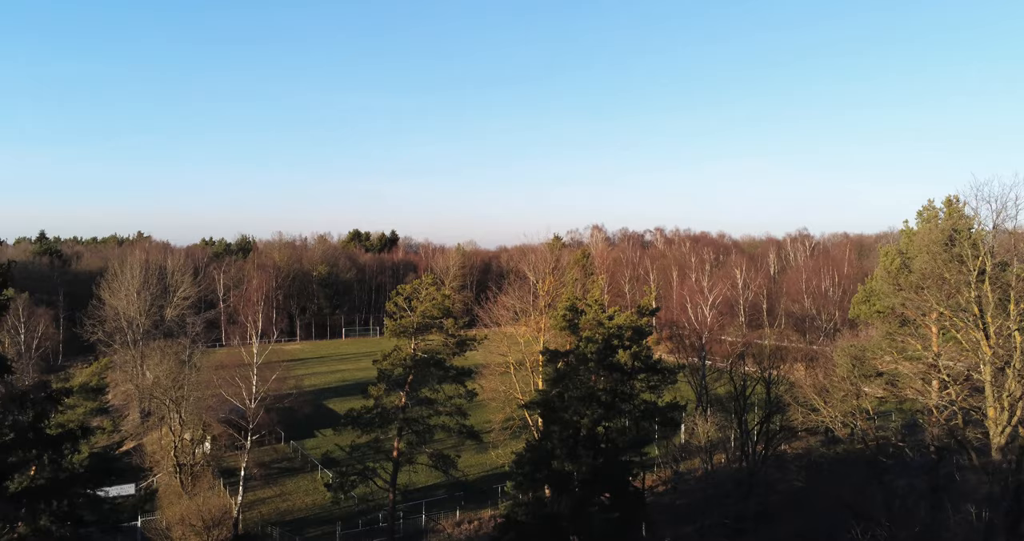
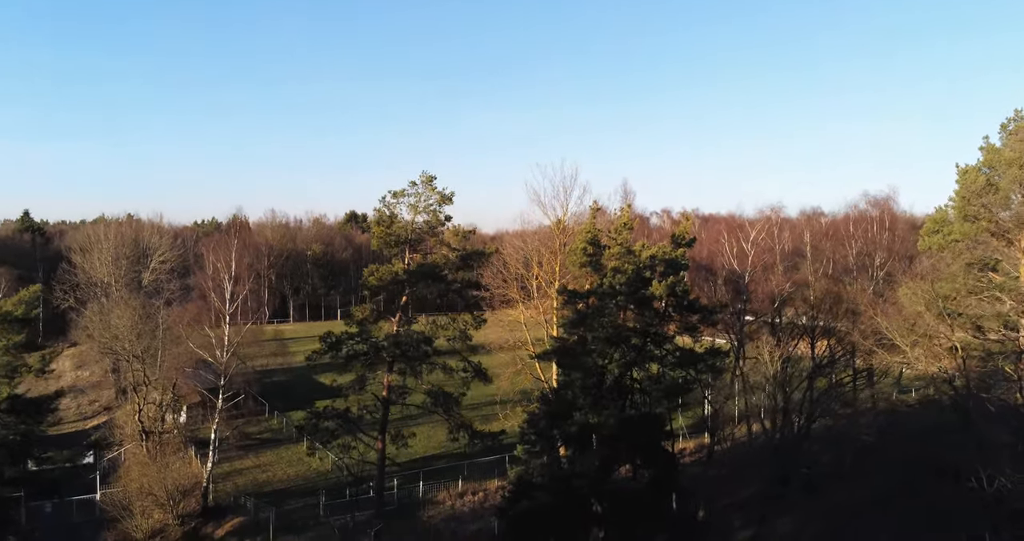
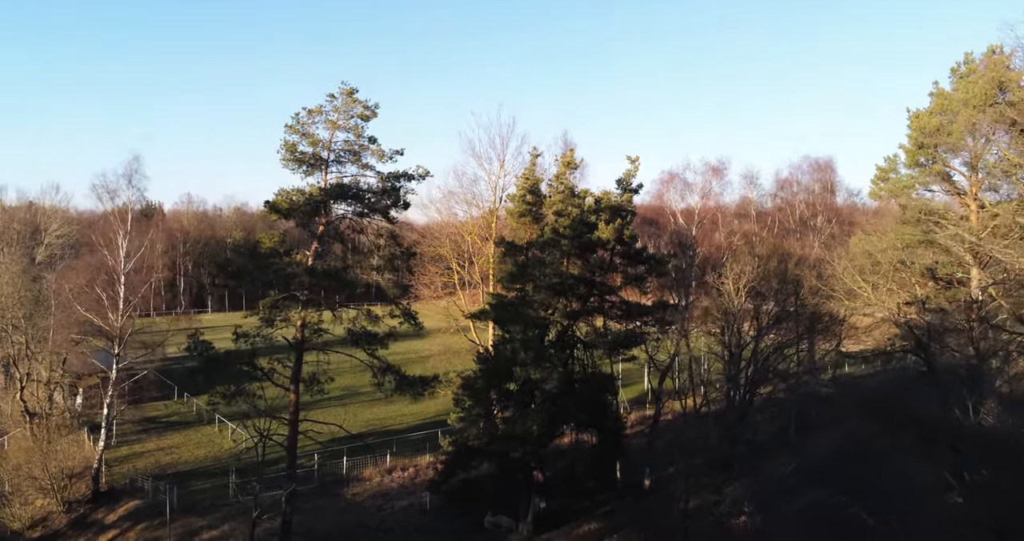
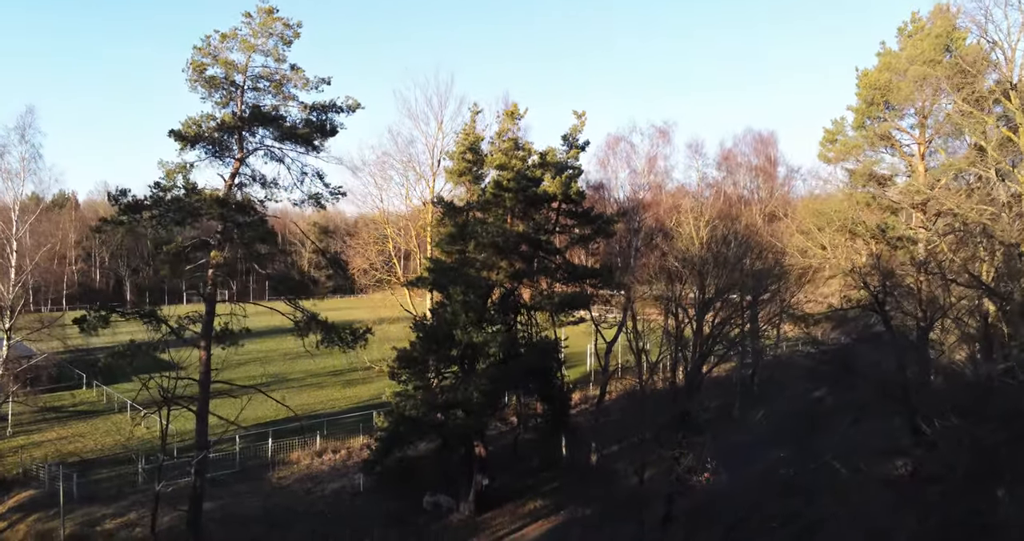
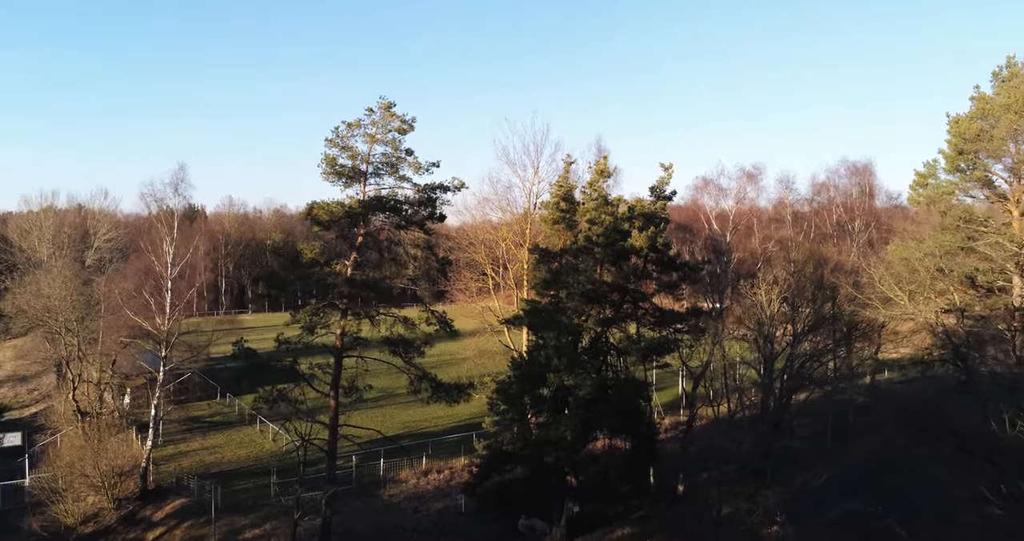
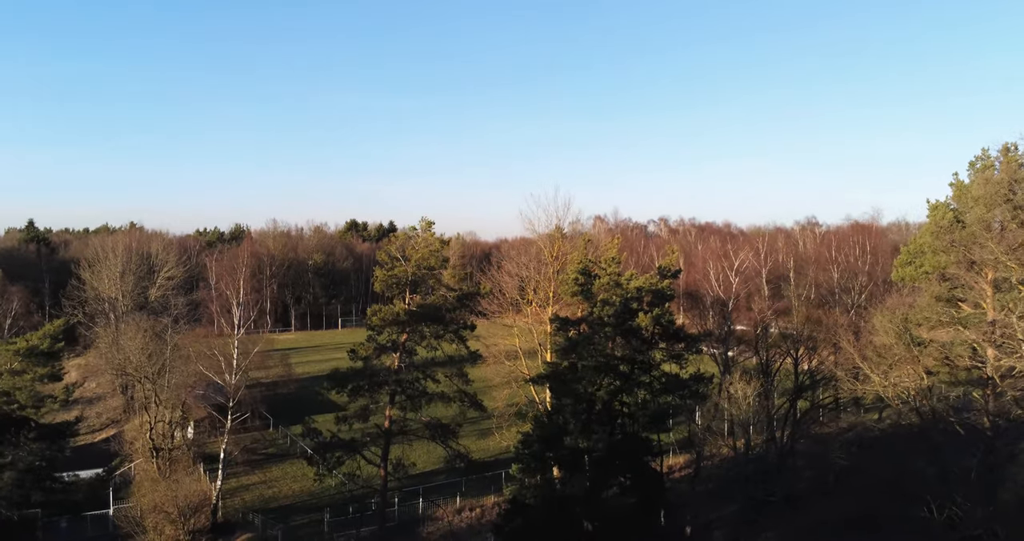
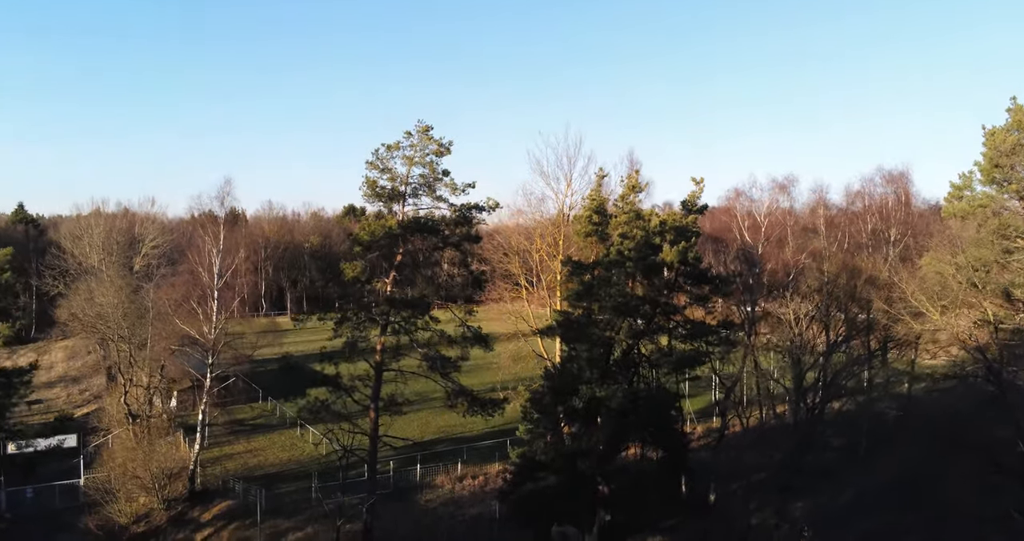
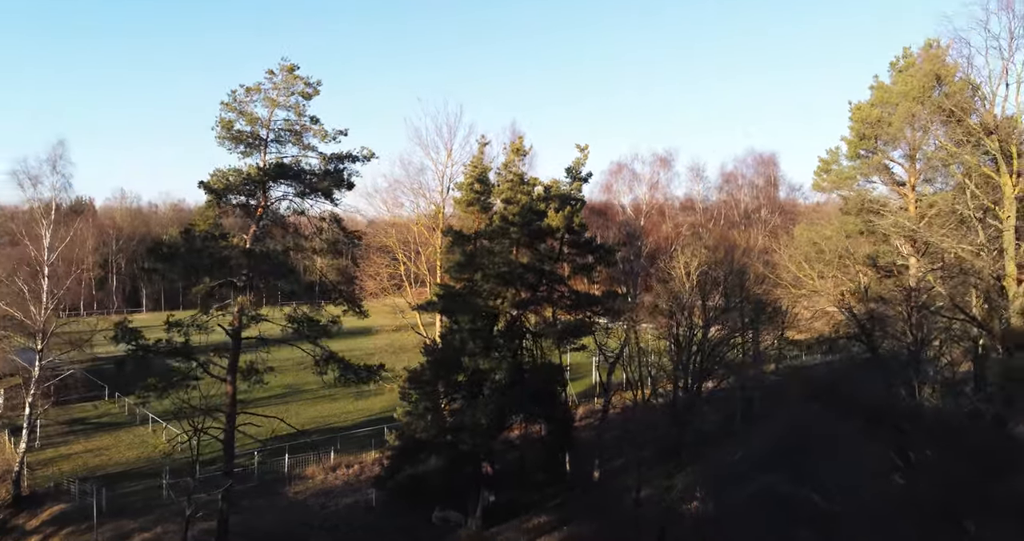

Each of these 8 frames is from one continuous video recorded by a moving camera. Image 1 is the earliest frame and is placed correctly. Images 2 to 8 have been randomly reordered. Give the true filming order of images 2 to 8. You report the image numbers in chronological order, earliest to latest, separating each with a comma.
6, 2, 7, 5, 3, 8, 4
